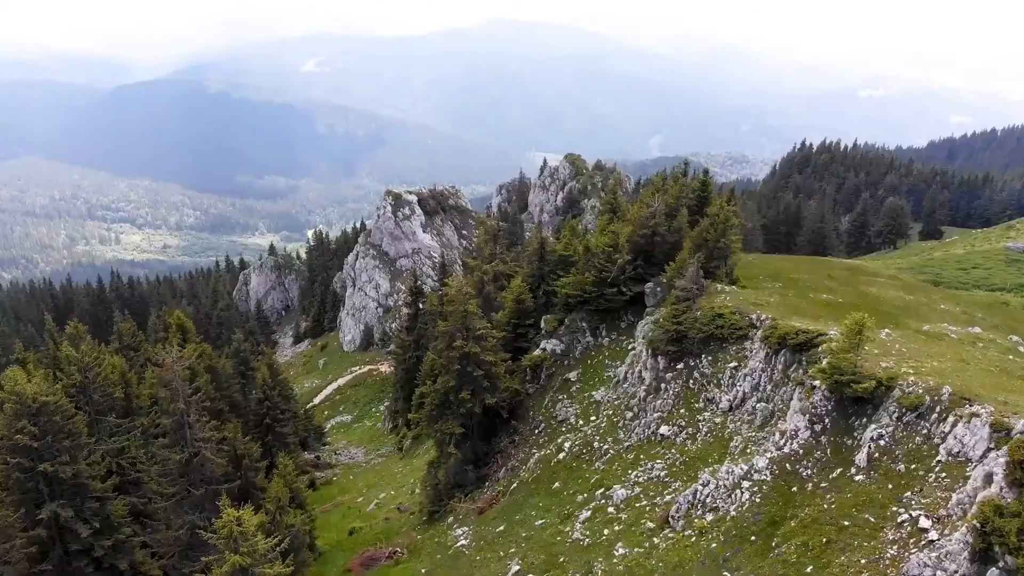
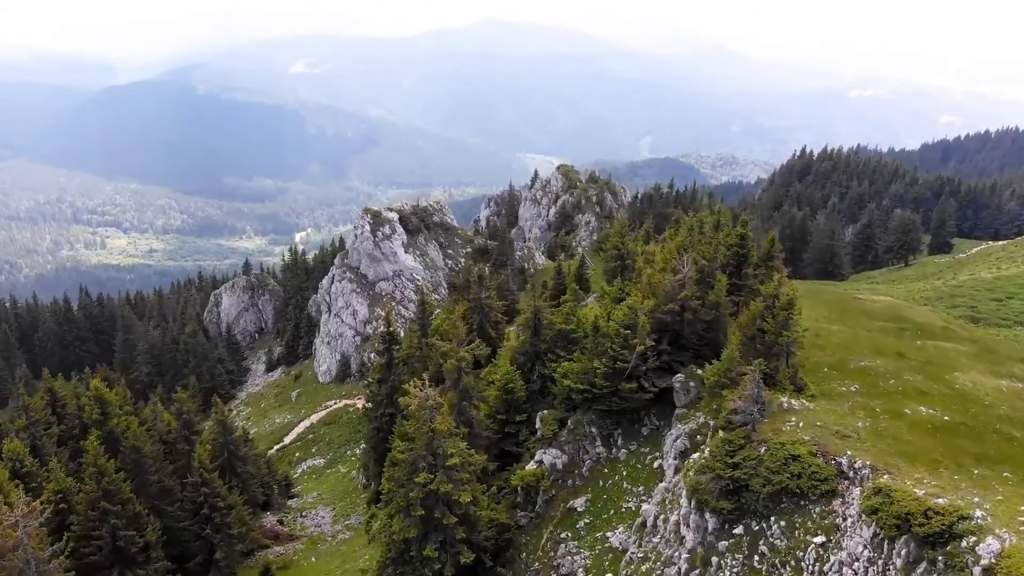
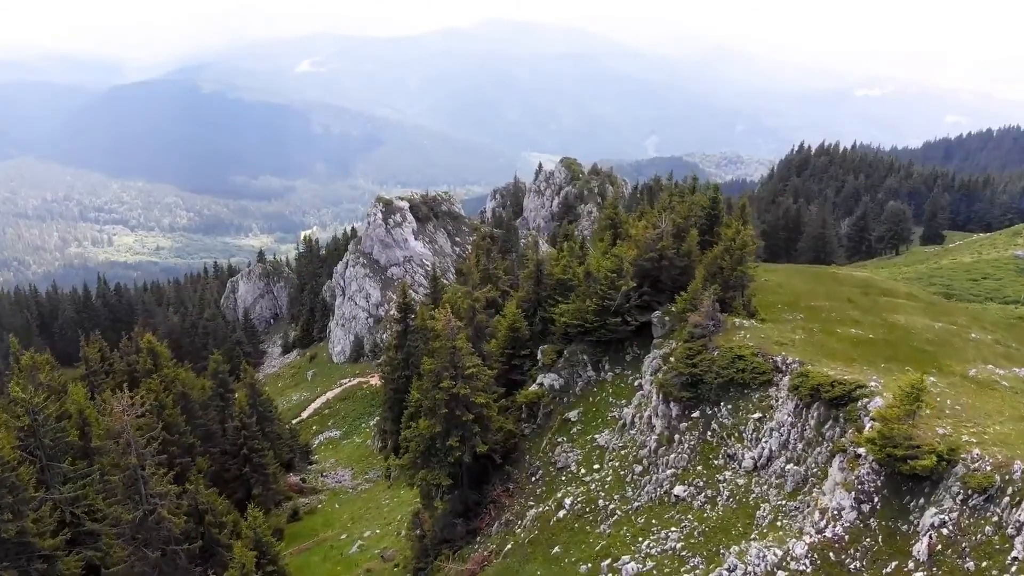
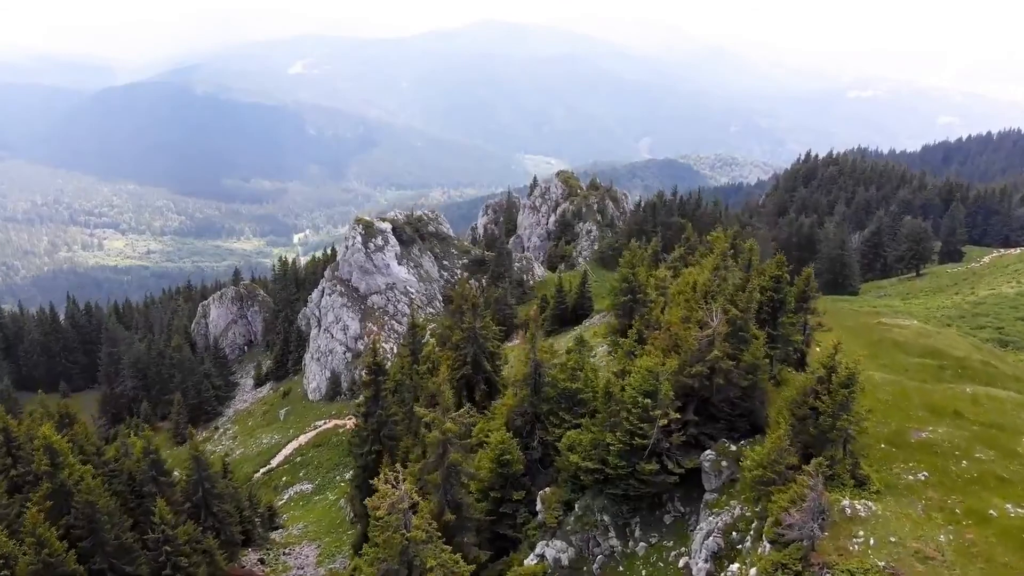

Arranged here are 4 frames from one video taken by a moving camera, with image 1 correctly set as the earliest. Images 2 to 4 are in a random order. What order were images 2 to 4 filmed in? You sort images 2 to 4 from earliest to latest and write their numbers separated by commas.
3, 2, 4
